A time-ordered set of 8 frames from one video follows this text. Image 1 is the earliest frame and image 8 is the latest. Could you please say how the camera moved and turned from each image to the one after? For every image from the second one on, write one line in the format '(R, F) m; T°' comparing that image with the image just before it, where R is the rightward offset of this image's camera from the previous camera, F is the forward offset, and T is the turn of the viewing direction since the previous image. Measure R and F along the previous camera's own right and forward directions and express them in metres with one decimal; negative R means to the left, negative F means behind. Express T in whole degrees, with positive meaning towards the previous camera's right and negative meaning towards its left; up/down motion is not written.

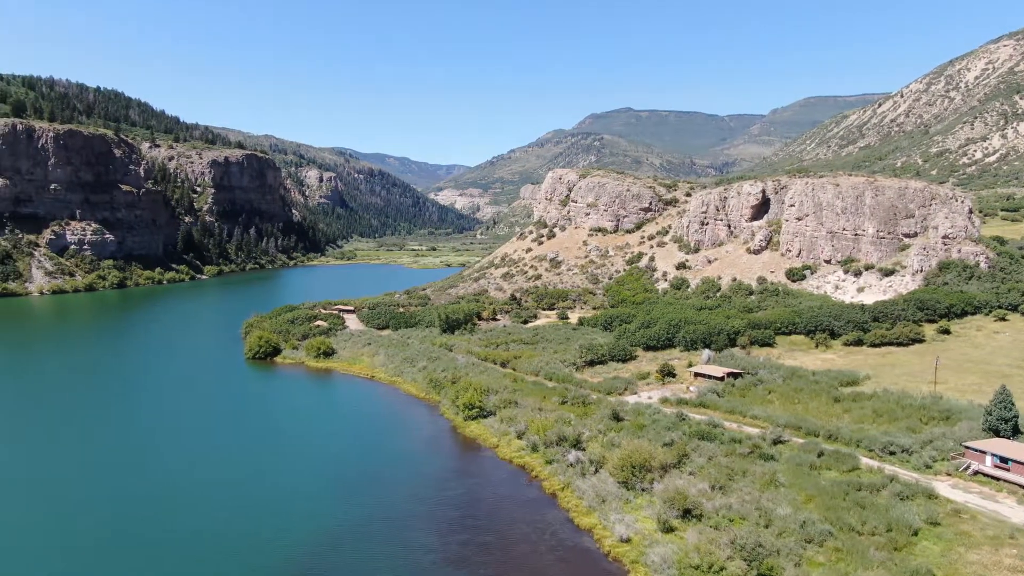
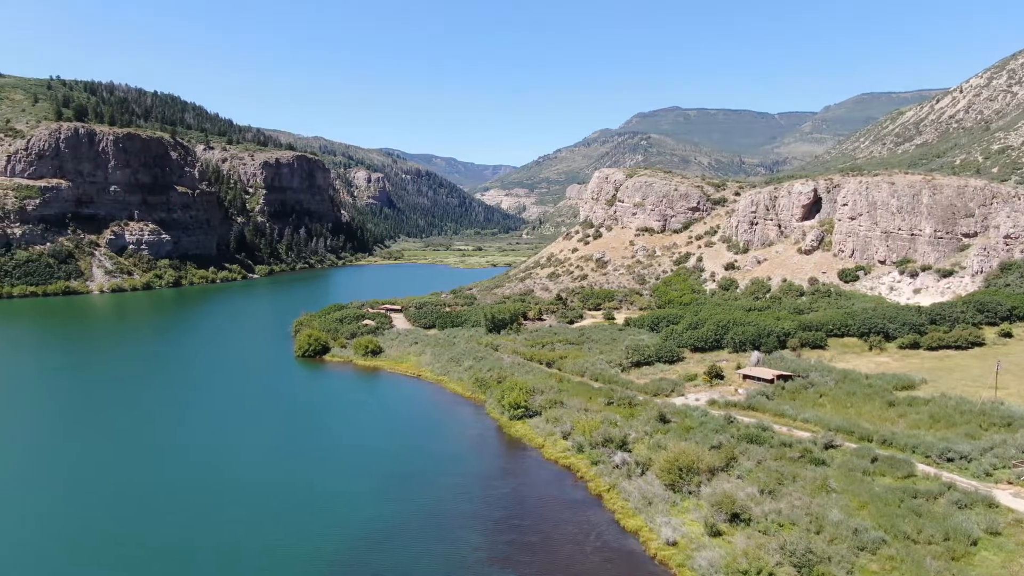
(-1.3, 0.0) m; -2°
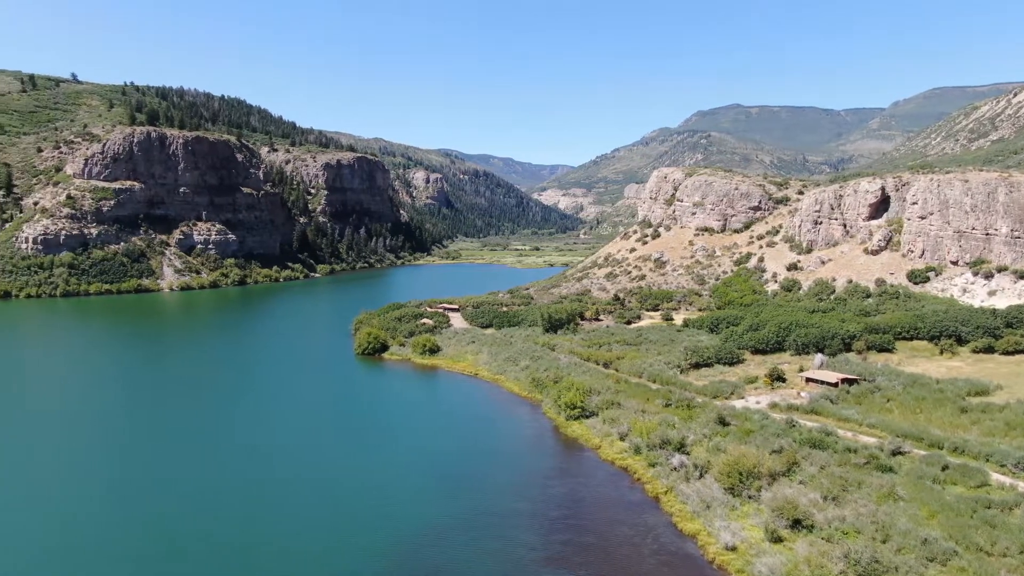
(-1.6, 0.0) m; -3°
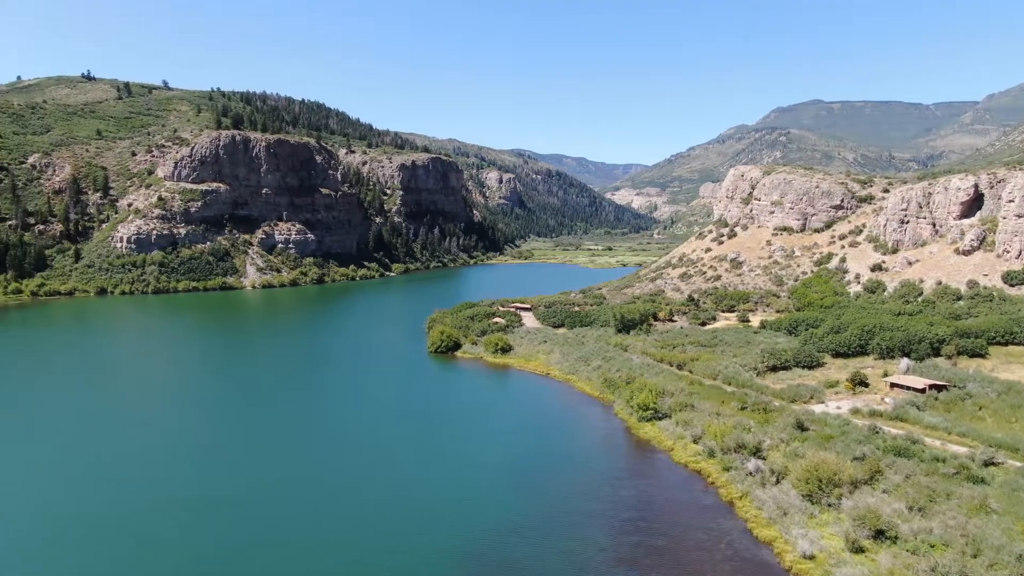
(-2.0, 0.0) m; -4°
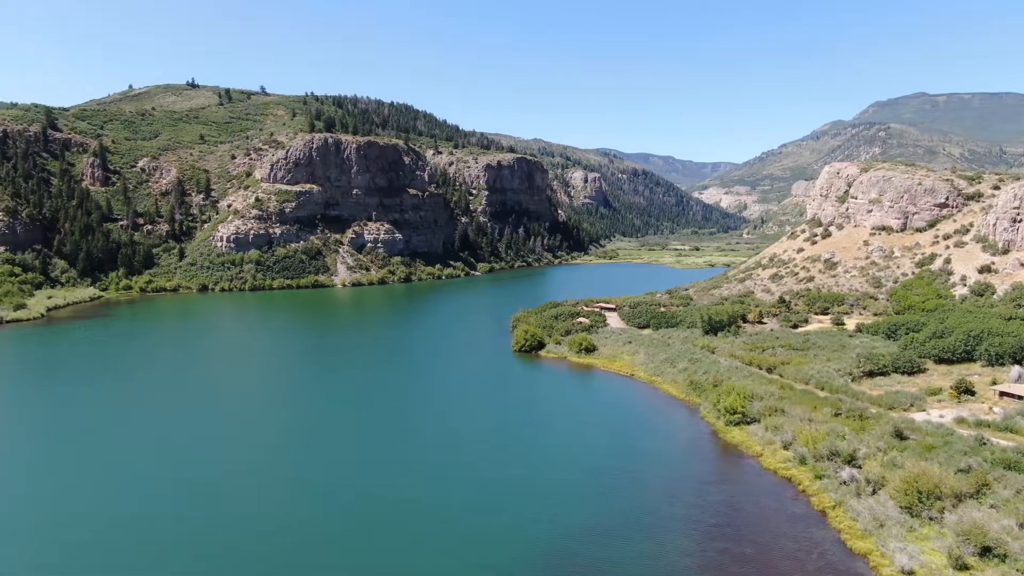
(-2.3, -0.1) m; -4°
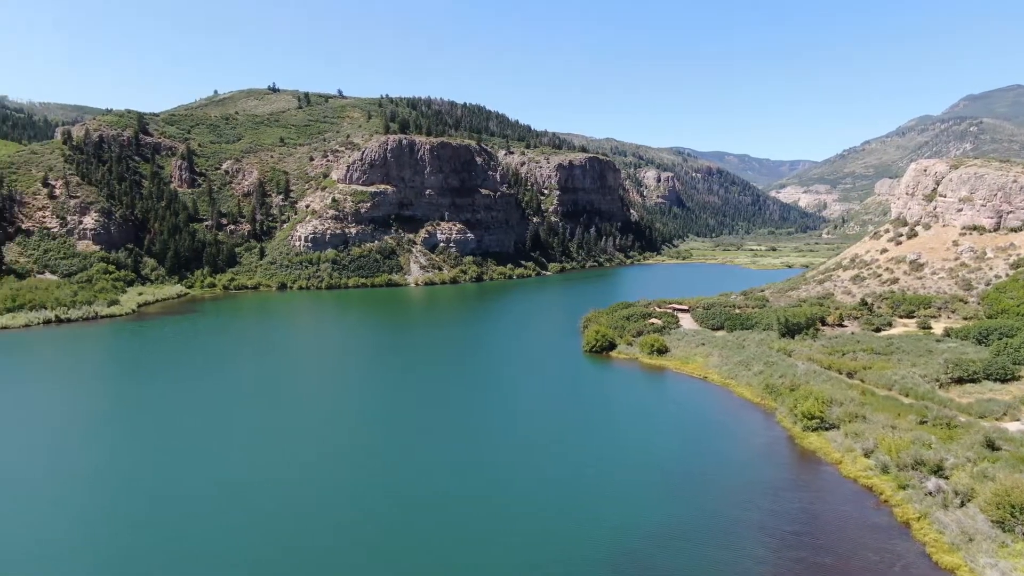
(-1.9, -0.2) m; -4°
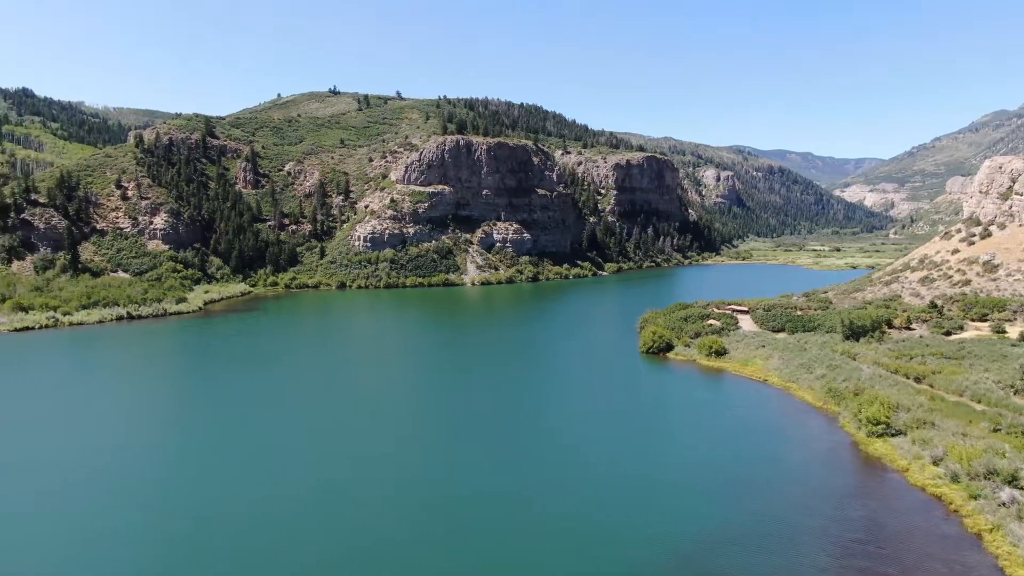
(-1.5, -0.2) m; -3°
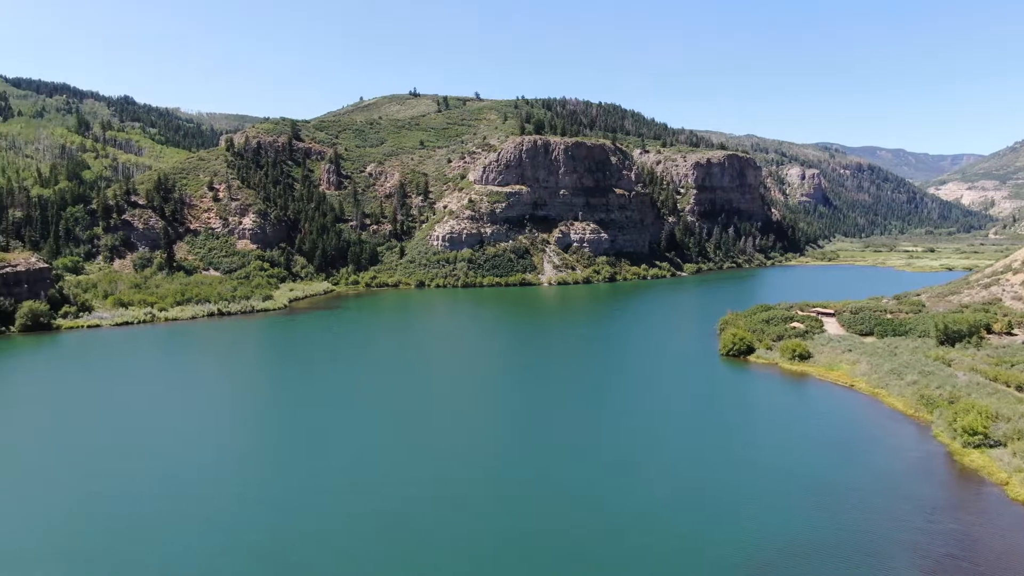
(-2.1, -0.3) m; -4°
